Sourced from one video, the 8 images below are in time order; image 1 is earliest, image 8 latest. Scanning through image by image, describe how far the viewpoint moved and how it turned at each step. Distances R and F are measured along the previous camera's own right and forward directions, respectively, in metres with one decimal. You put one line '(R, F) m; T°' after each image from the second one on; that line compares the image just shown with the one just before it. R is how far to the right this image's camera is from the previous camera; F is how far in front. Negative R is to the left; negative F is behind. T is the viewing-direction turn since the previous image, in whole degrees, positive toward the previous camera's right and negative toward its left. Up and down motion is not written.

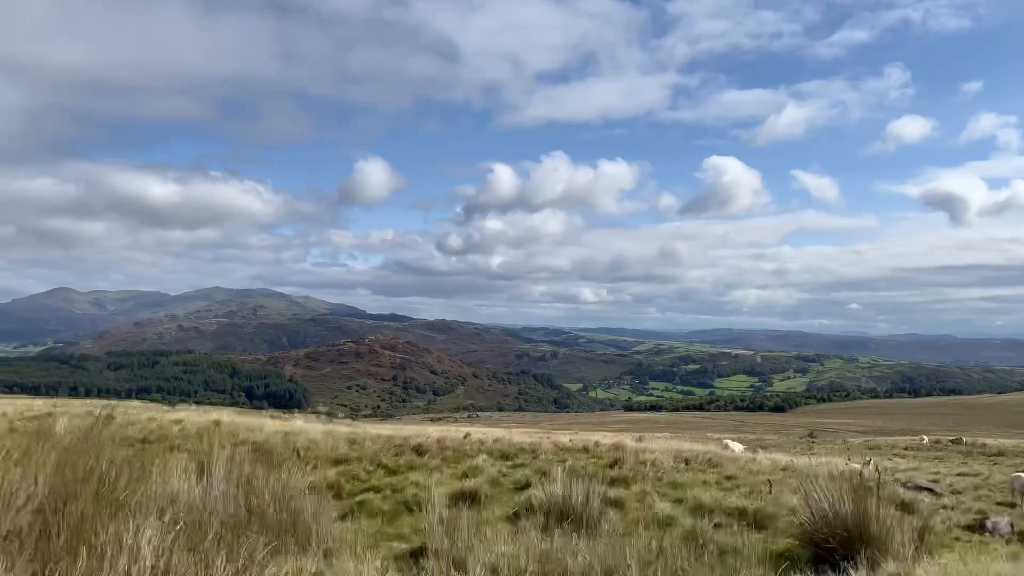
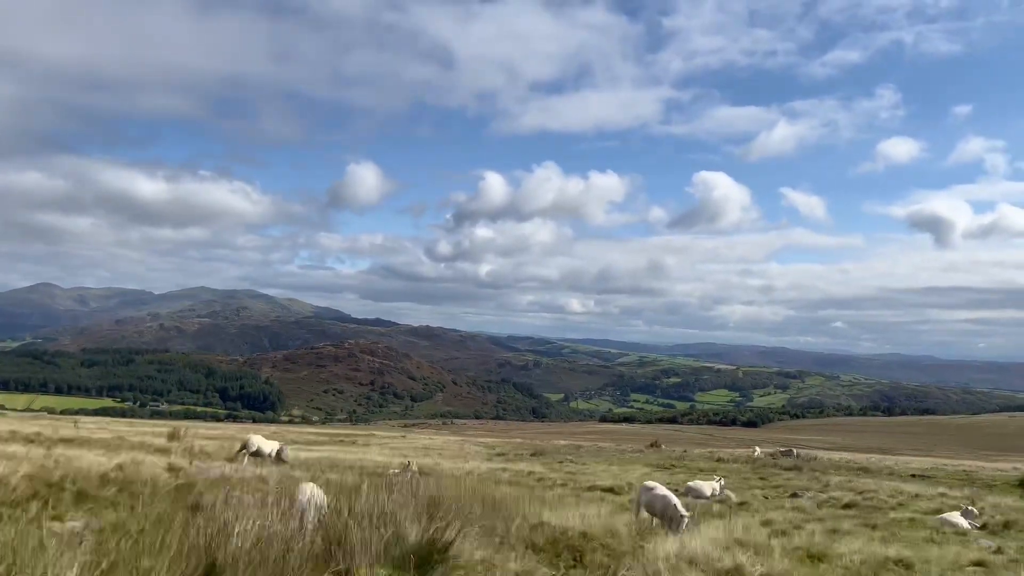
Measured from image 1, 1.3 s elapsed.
(+3.5, -0.3) m; +1°
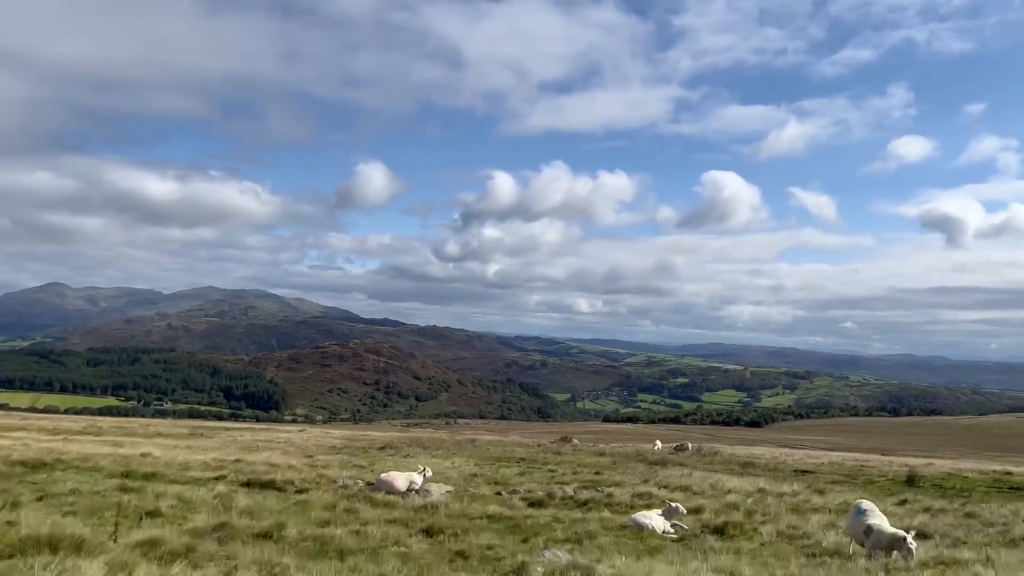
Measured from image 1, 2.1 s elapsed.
(+1.7, +0.3) m; -1°
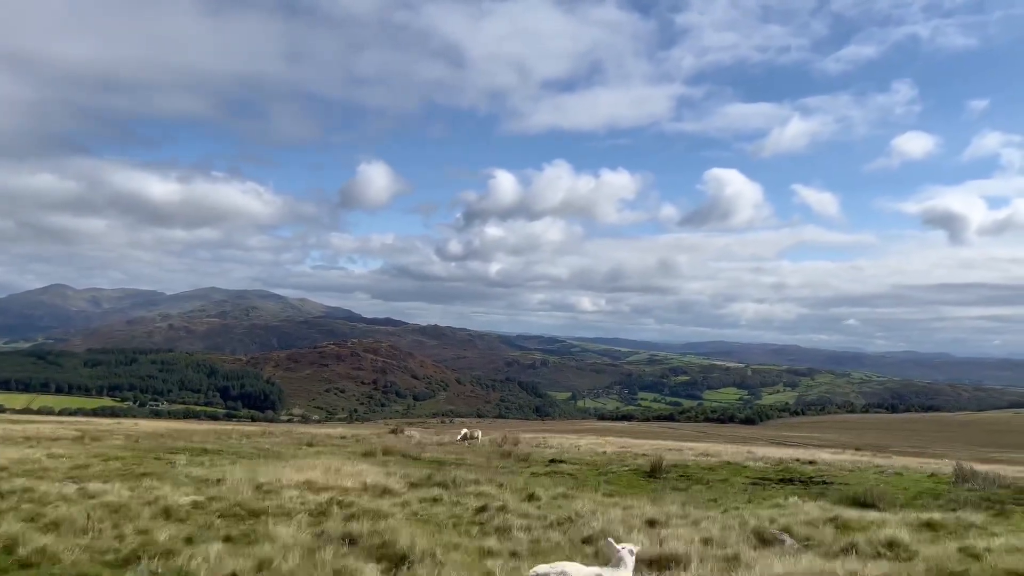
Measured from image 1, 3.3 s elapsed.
(+2.8, 0.0) m; -1°
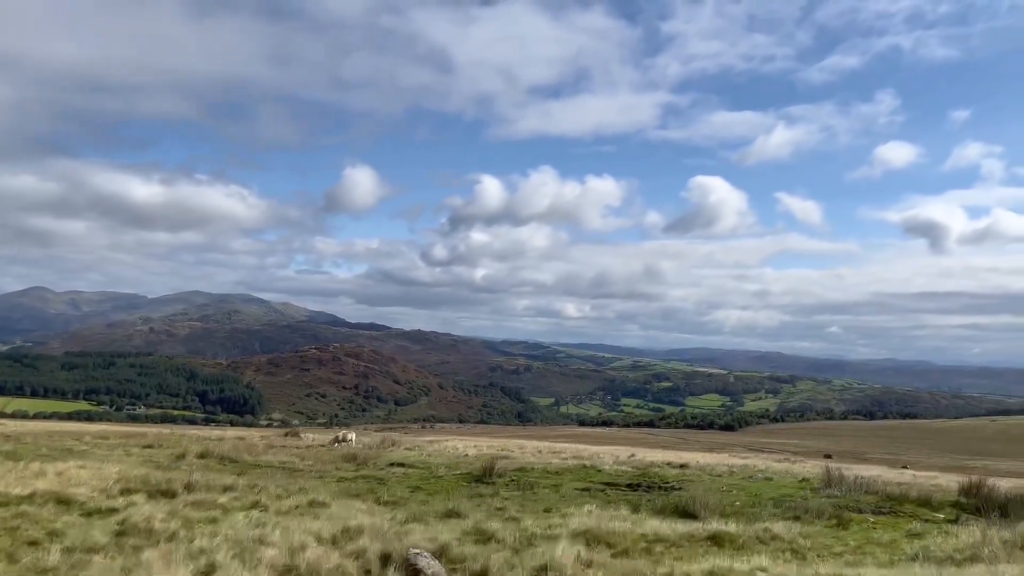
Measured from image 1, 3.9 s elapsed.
(+1.5, -0.1) m; +1°
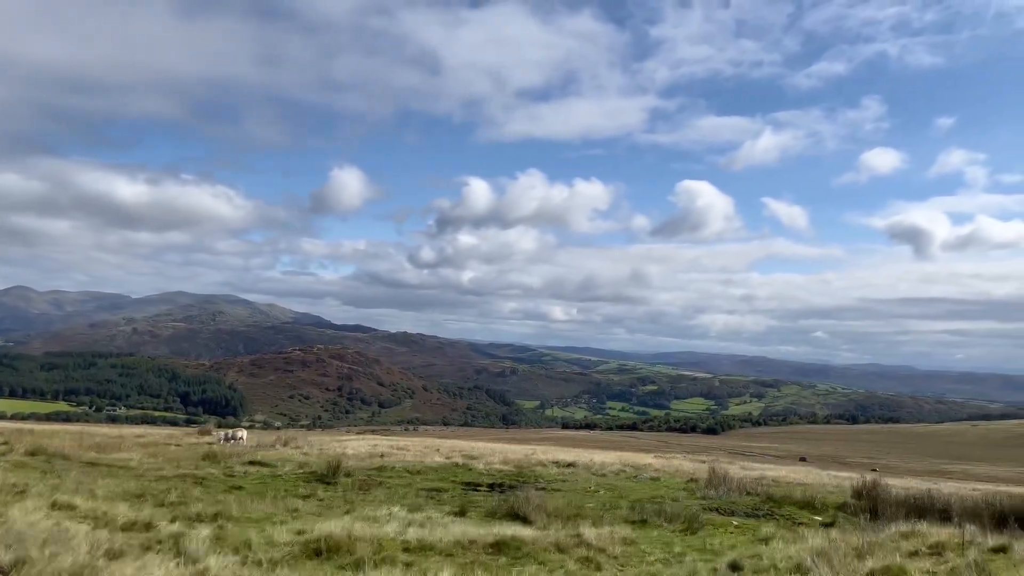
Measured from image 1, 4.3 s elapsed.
(+1.4, +0.3) m; +1°
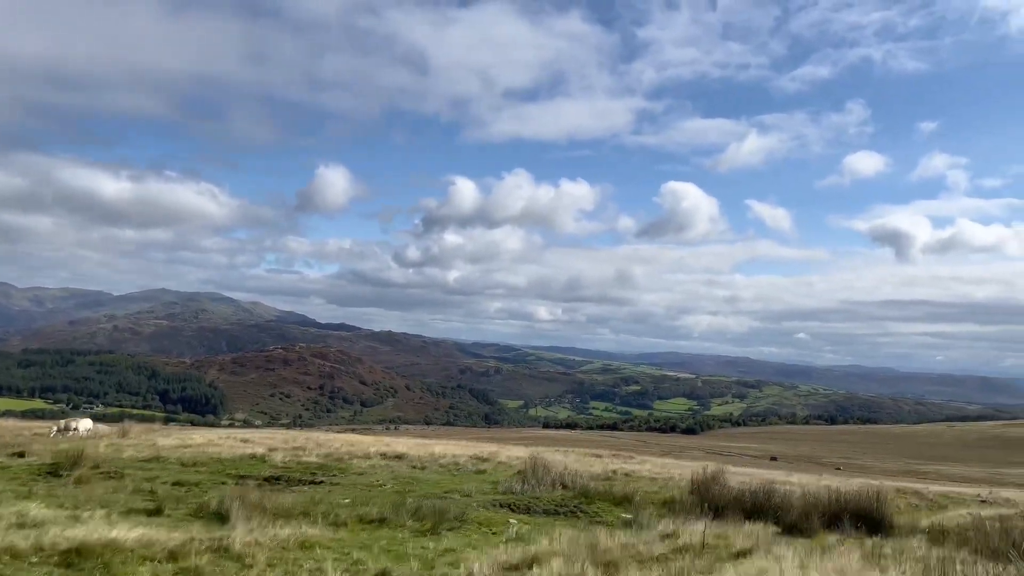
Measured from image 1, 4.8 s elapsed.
(+1.8, -0.3) m; +1°
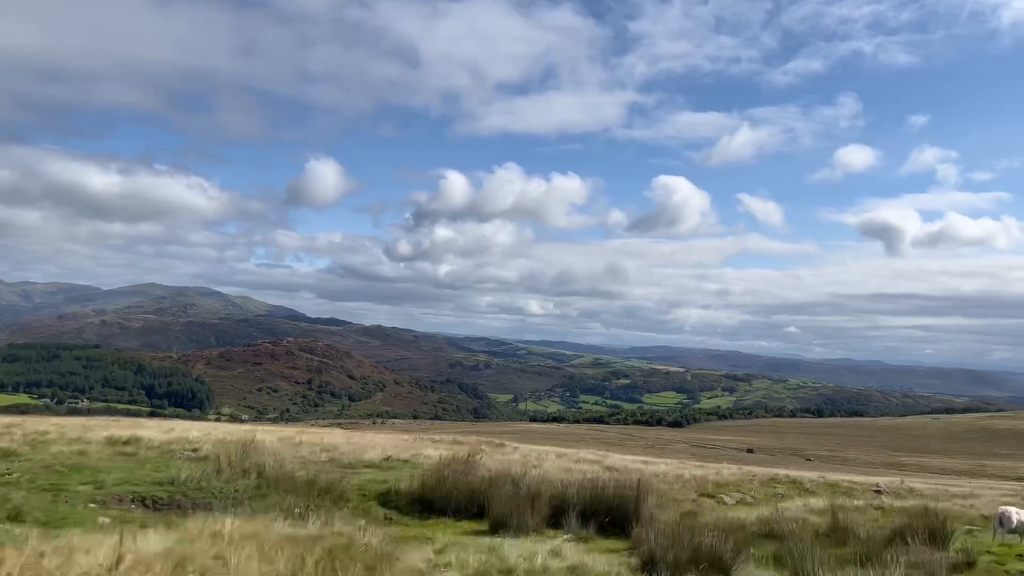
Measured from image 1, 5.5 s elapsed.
(+1.7, +0.1) m; +1°
